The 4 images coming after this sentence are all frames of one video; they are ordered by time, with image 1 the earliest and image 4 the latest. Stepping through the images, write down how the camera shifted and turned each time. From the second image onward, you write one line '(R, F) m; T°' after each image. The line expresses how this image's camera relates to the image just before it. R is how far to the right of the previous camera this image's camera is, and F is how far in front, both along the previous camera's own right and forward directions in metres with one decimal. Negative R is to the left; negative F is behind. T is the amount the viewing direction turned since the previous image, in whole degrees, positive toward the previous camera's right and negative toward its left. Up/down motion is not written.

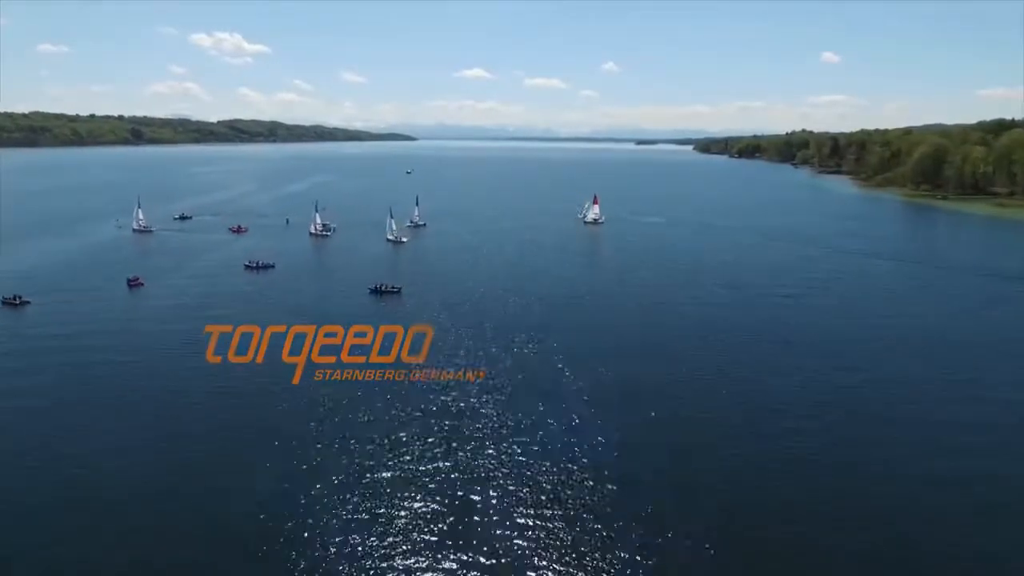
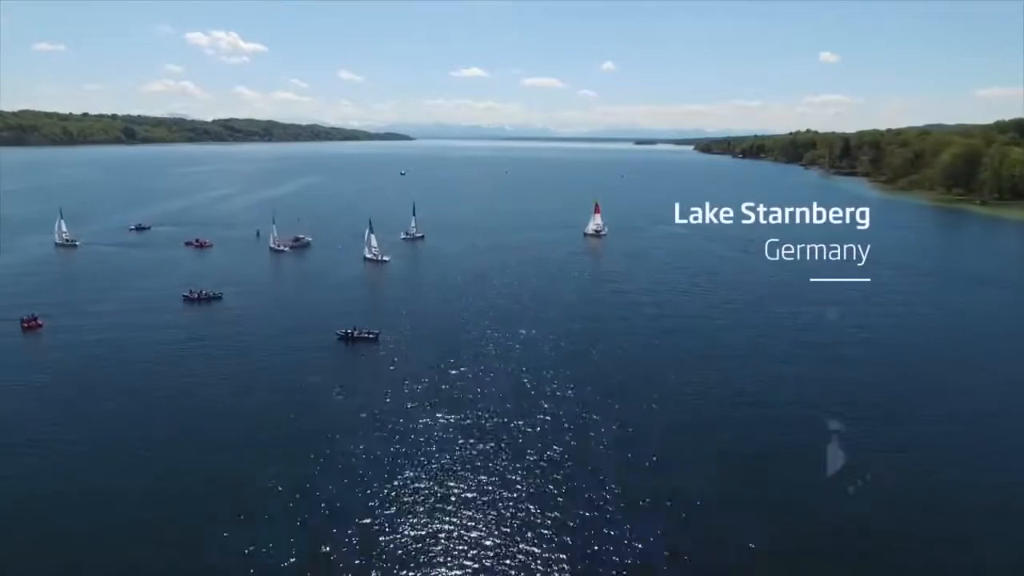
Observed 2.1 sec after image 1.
(-0.2, +5.5) m; 0°
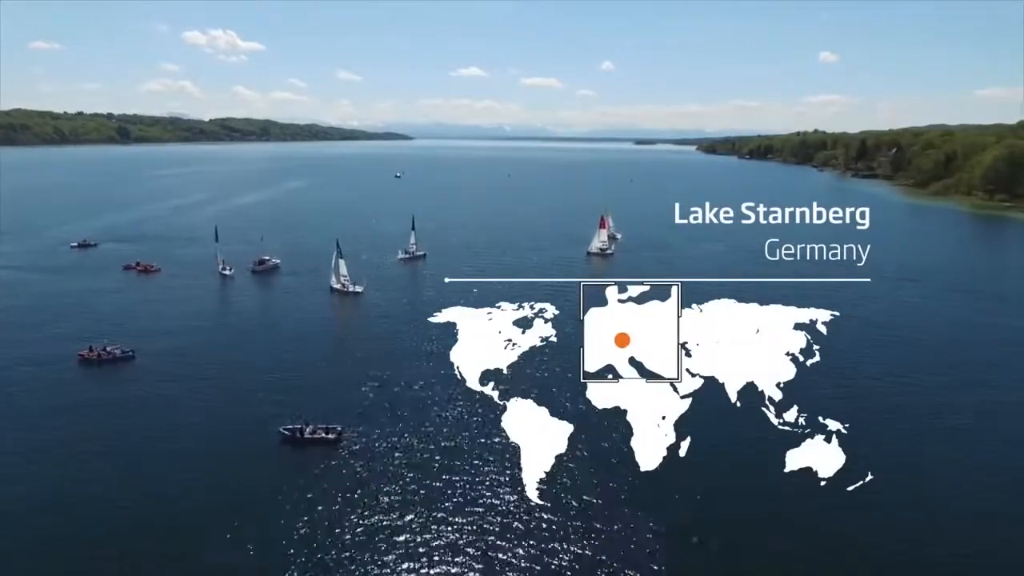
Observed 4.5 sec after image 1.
(-0.4, +6.0) m; 0°
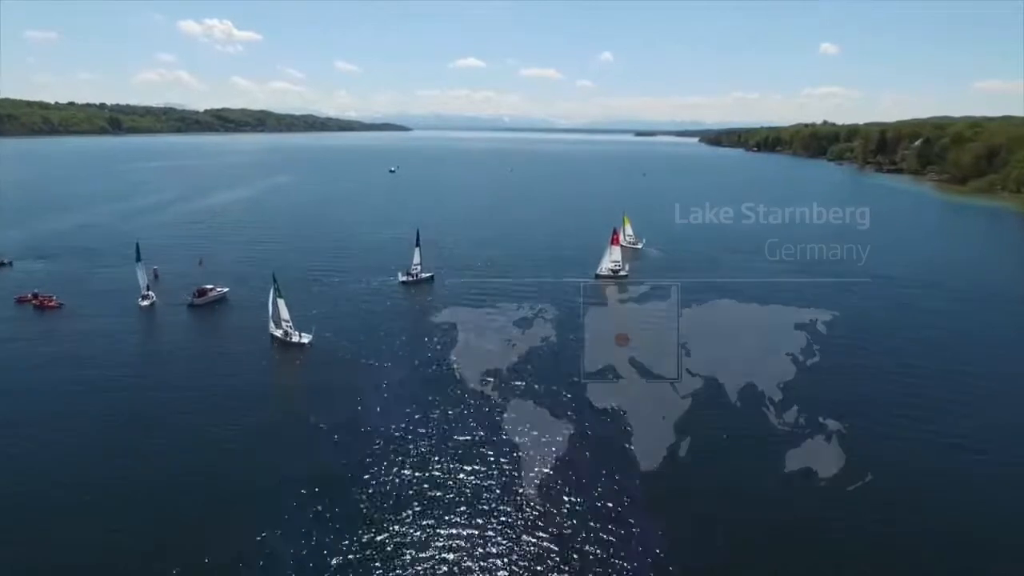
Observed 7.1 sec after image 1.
(-0.4, +6.7) m; 0°
